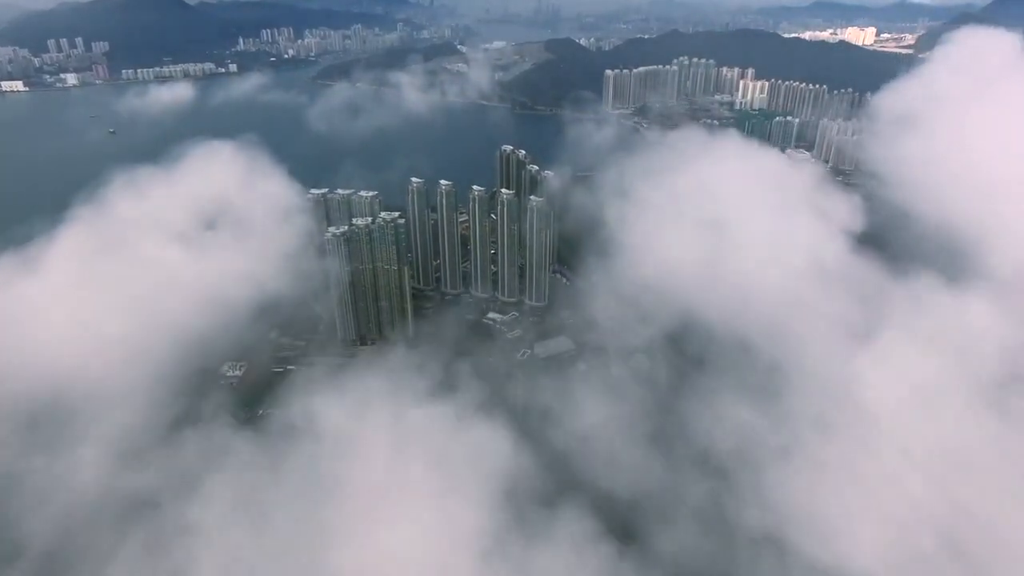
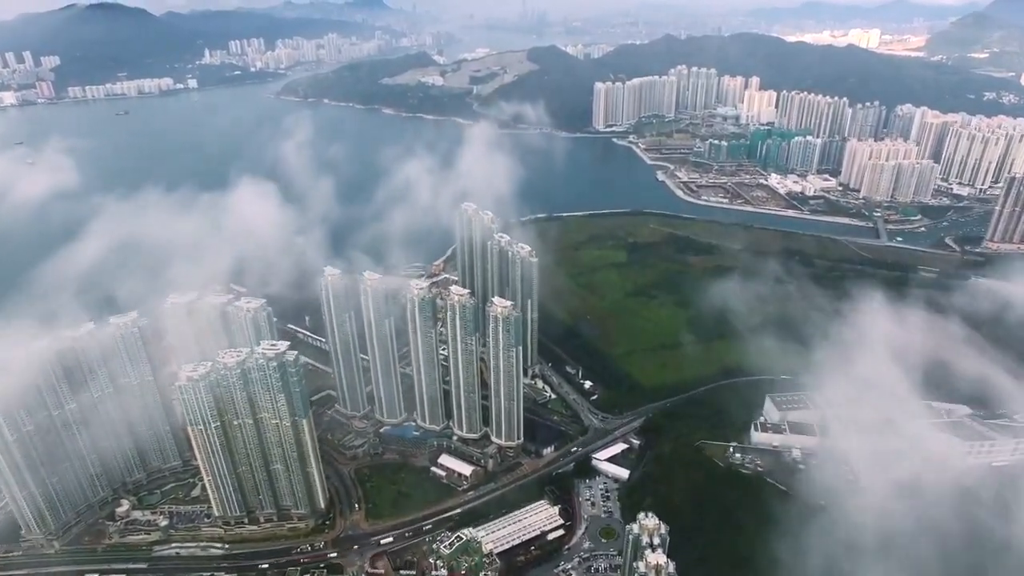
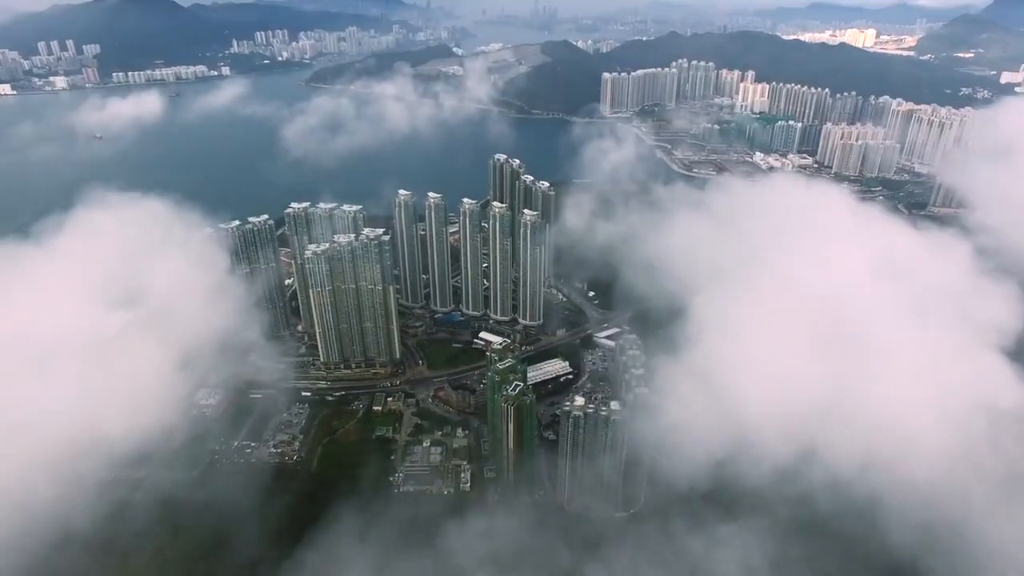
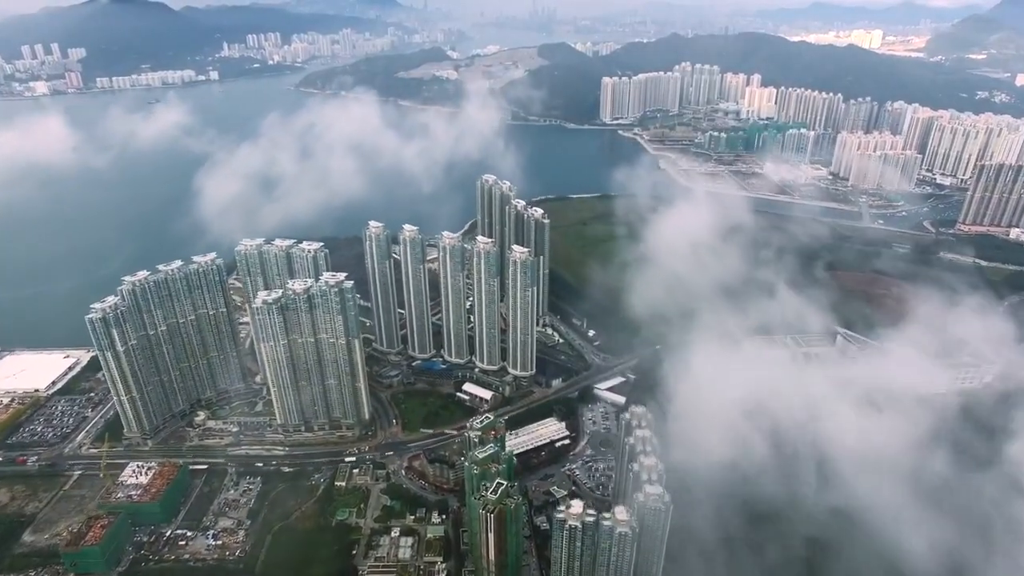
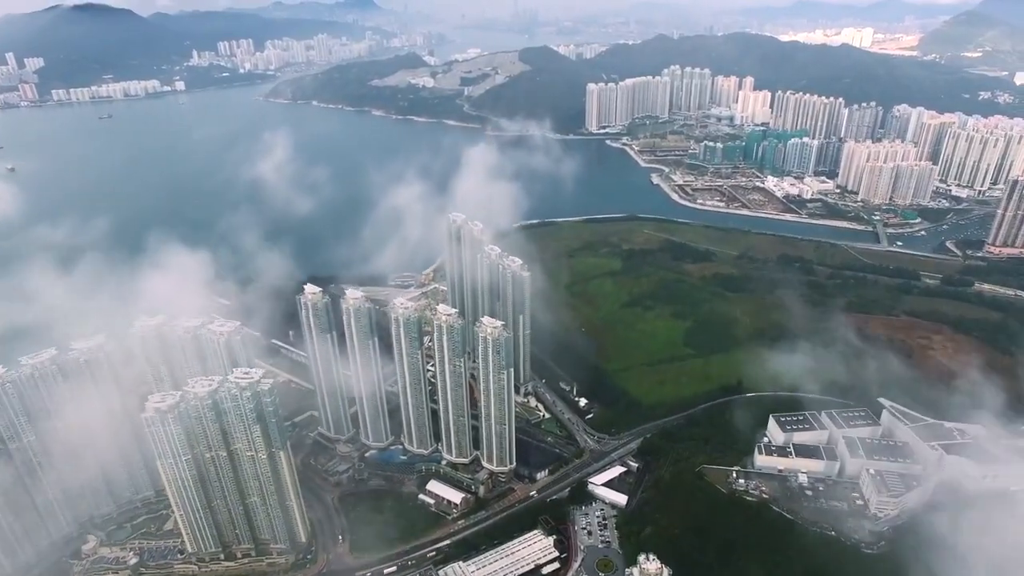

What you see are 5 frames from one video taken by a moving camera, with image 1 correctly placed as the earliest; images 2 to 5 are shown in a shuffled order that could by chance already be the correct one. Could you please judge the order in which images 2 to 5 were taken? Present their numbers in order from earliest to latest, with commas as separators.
3, 4, 2, 5
